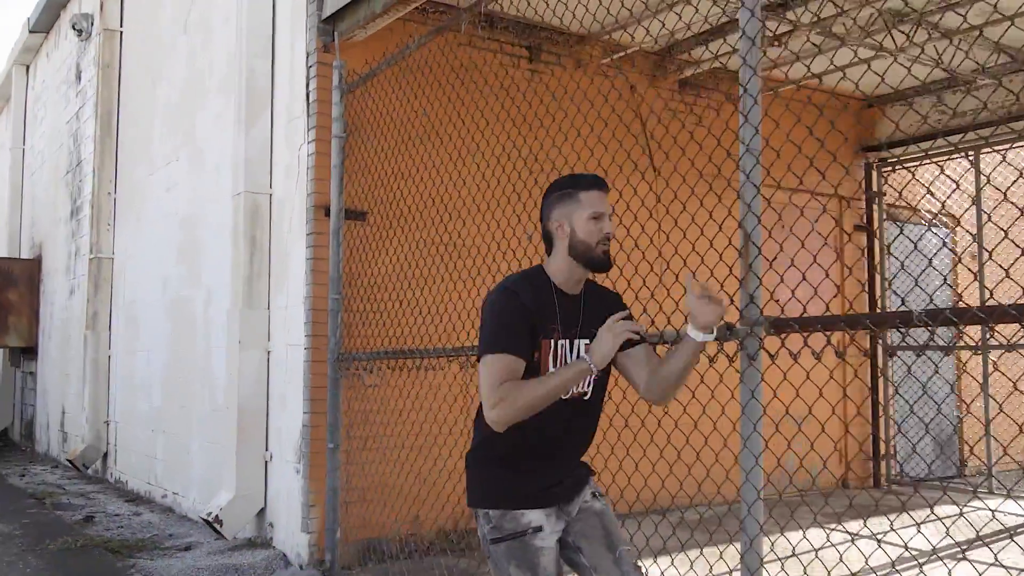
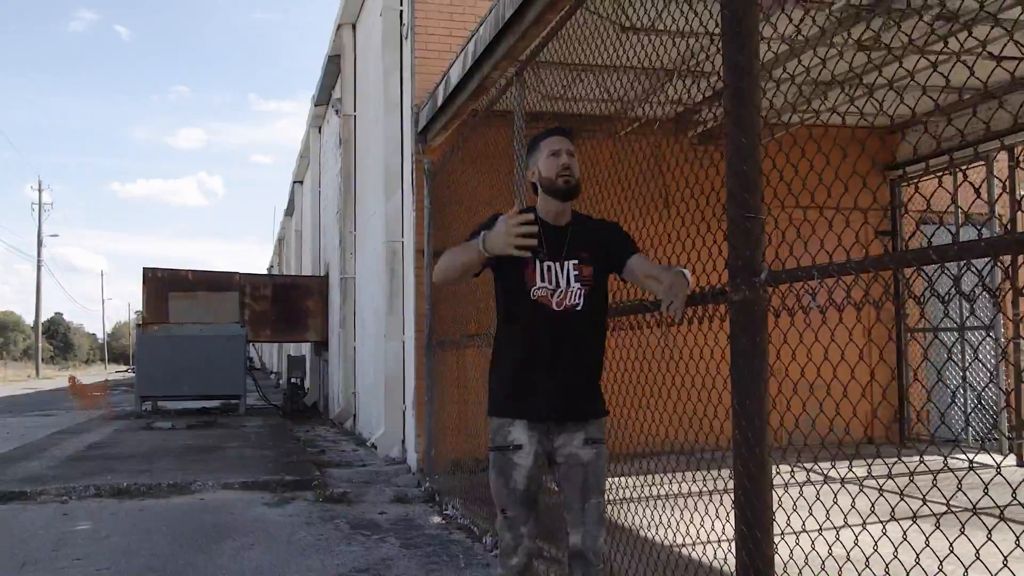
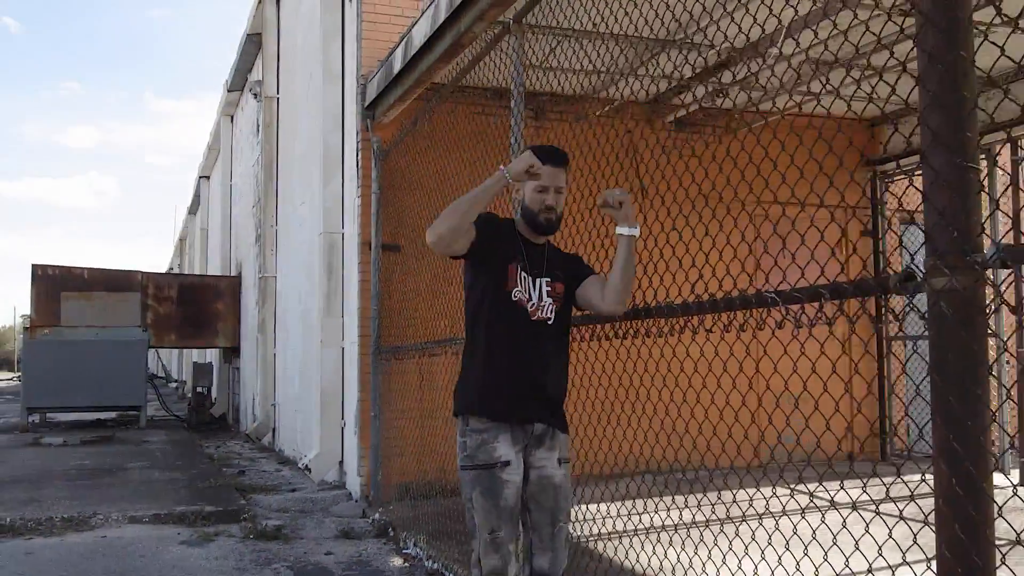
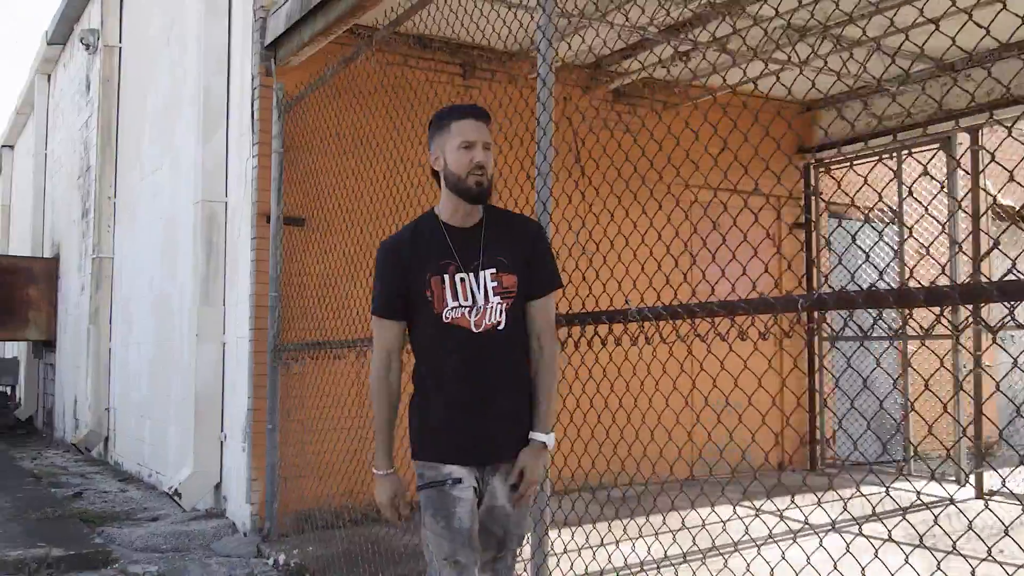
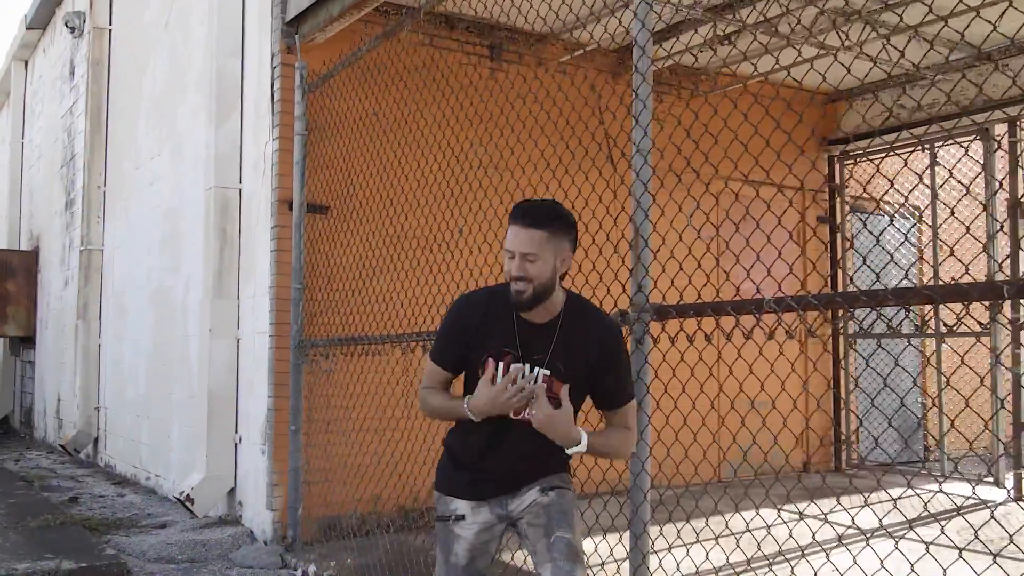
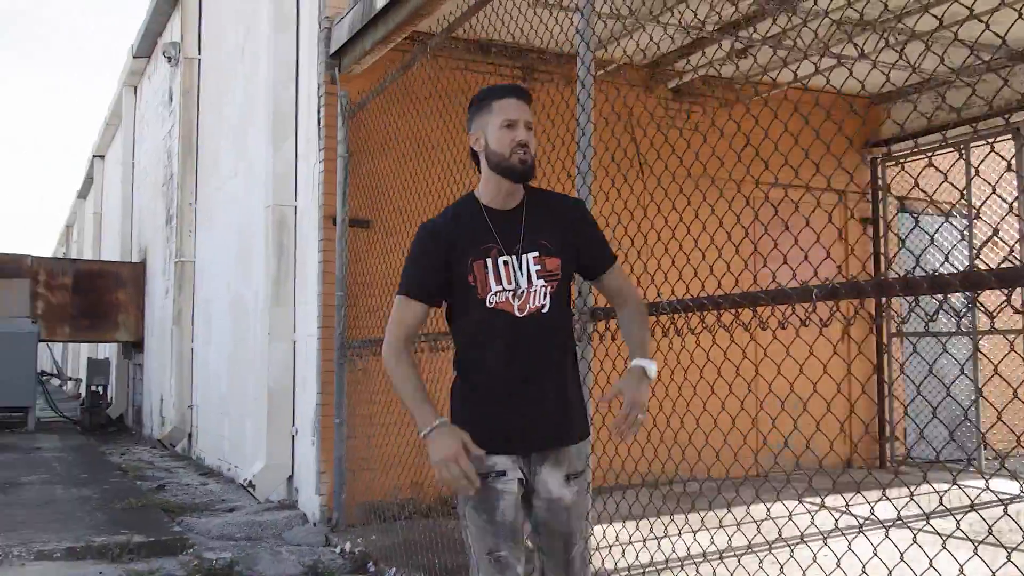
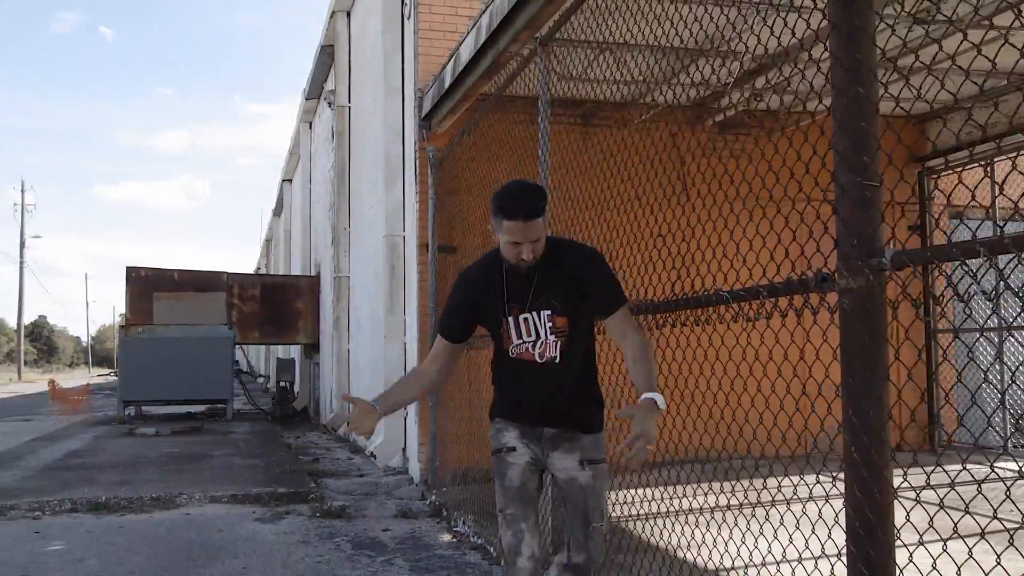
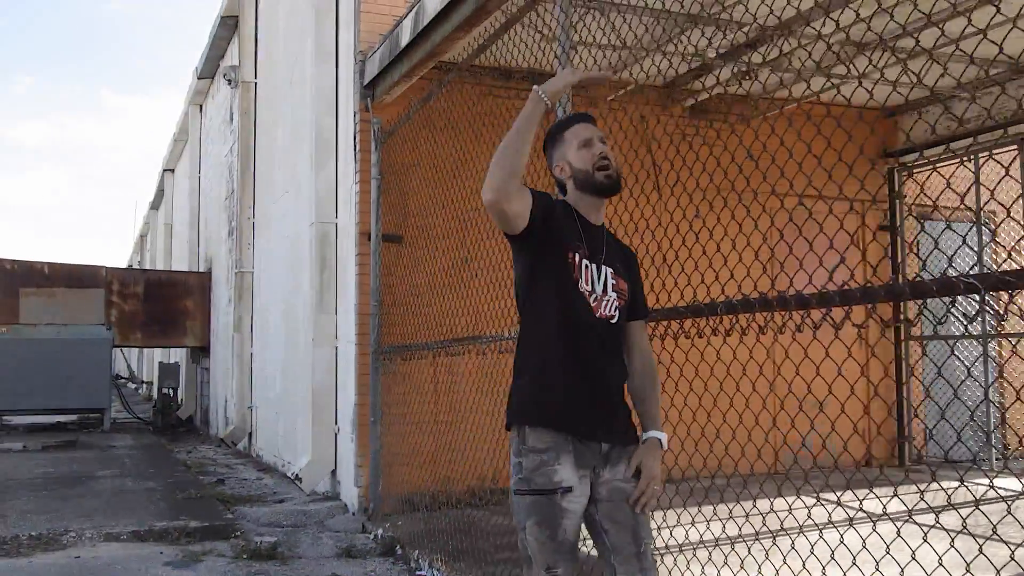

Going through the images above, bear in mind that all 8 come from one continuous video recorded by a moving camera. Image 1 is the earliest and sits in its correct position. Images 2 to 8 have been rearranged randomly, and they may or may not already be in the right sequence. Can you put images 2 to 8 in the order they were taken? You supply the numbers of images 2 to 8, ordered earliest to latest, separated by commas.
5, 4, 6, 8, 3, 7, 2
